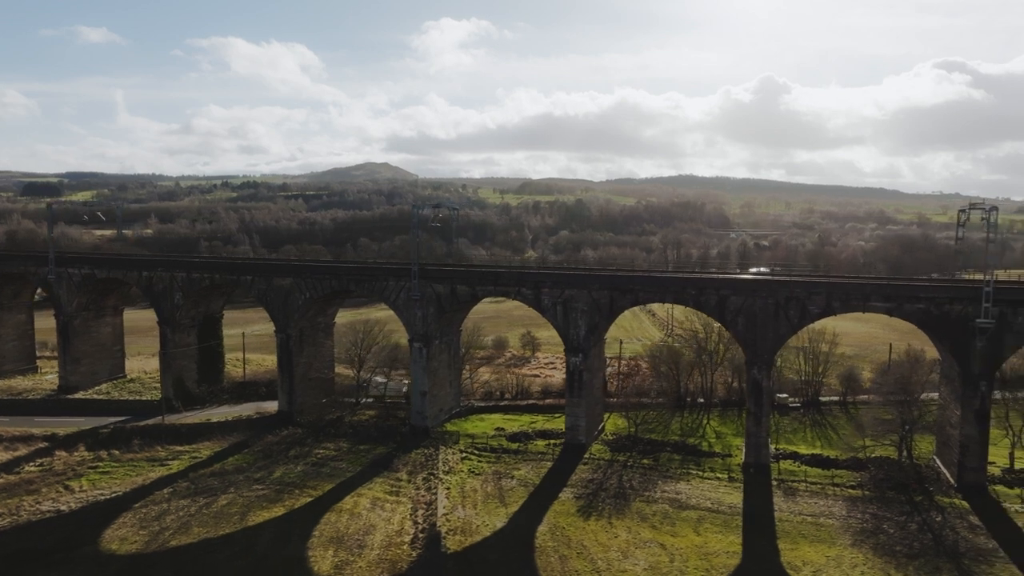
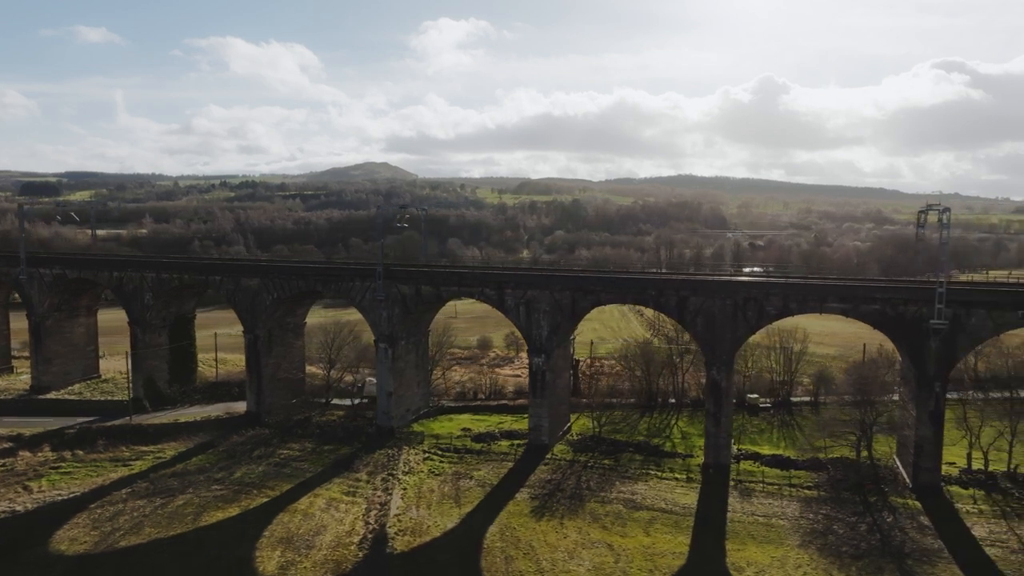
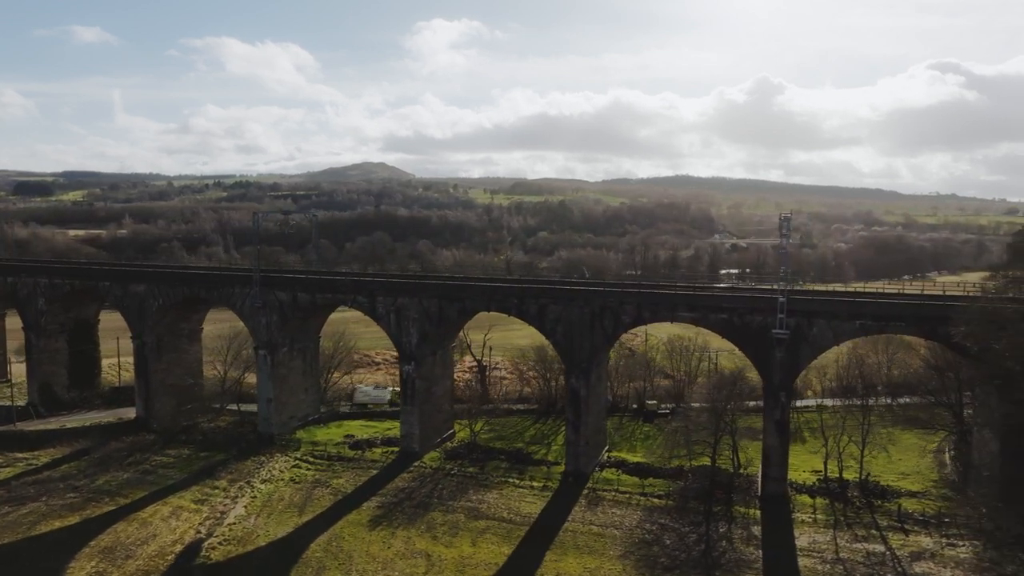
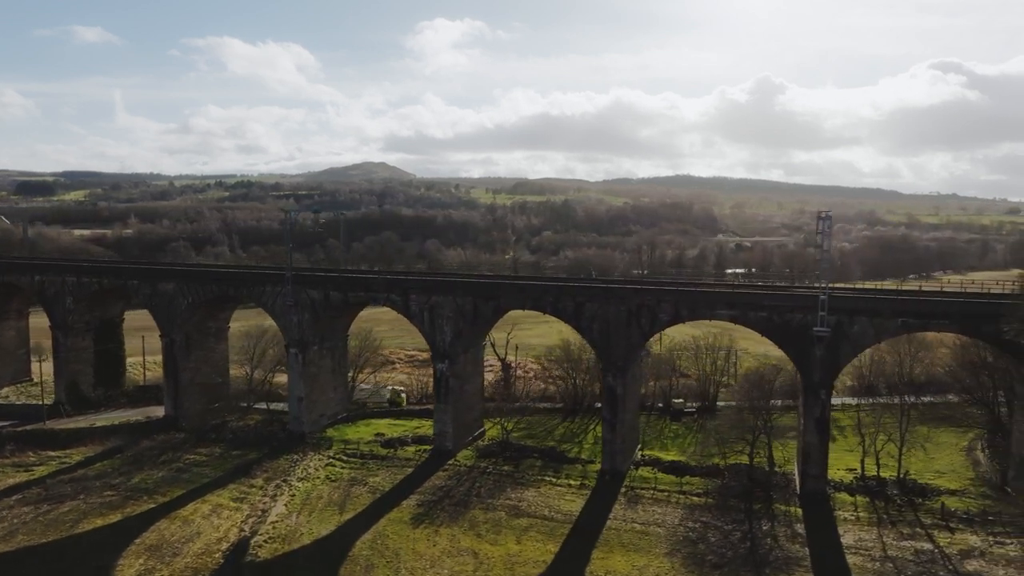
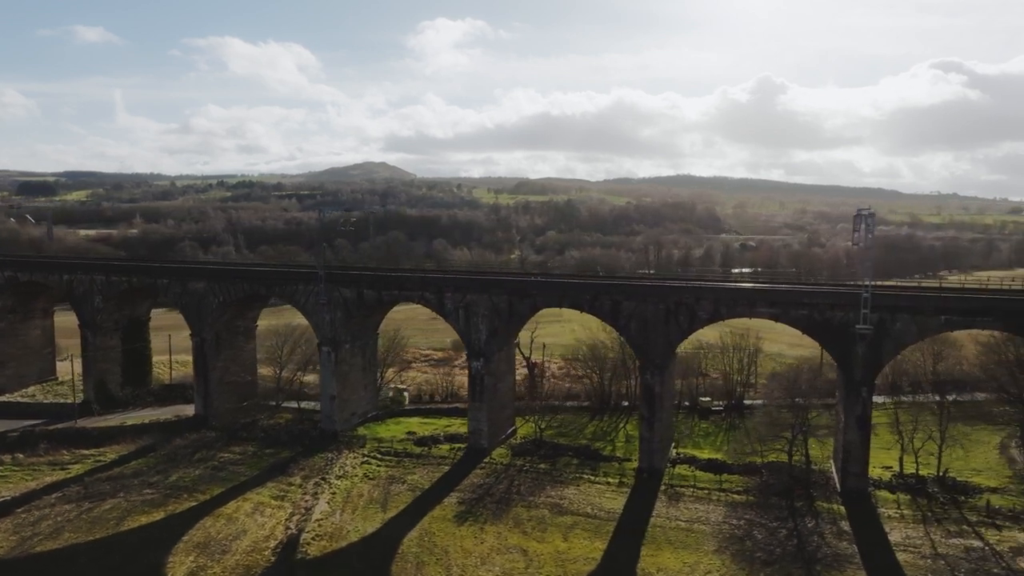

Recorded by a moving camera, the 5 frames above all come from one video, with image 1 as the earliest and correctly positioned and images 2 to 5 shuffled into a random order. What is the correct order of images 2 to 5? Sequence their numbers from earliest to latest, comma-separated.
2, 5, 4, 3
